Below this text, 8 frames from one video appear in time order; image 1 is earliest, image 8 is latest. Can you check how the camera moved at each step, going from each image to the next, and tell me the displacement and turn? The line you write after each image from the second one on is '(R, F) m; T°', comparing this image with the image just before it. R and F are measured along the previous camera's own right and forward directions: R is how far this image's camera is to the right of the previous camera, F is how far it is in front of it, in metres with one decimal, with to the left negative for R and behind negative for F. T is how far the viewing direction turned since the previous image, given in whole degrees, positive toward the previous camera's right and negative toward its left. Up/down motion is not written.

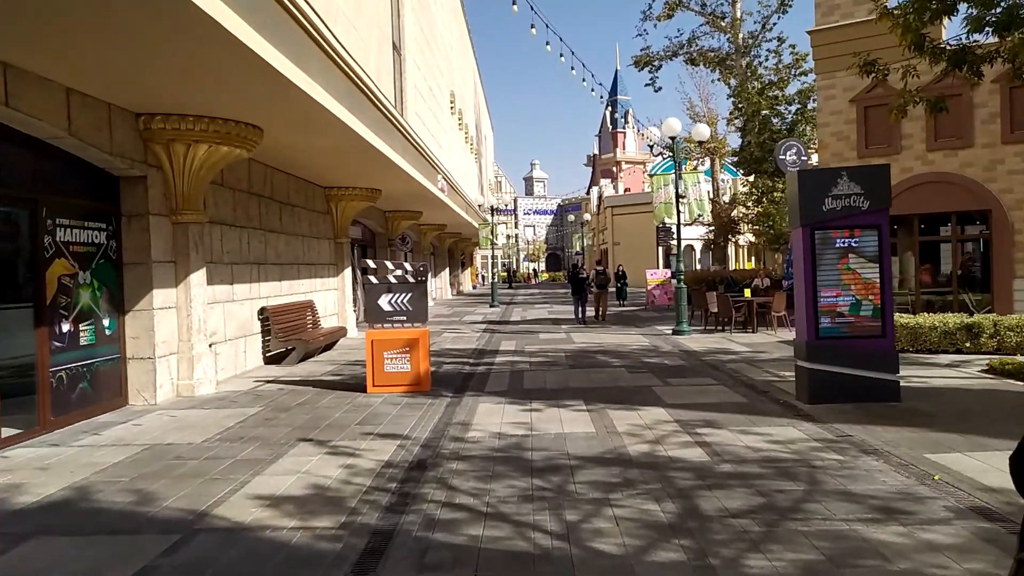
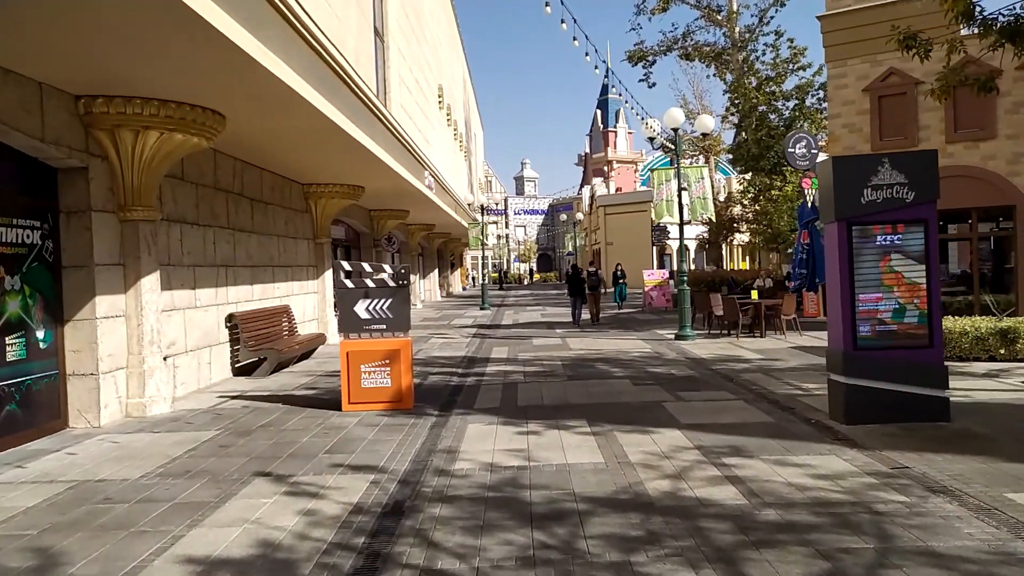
(0.0, +1.1) m; +1°
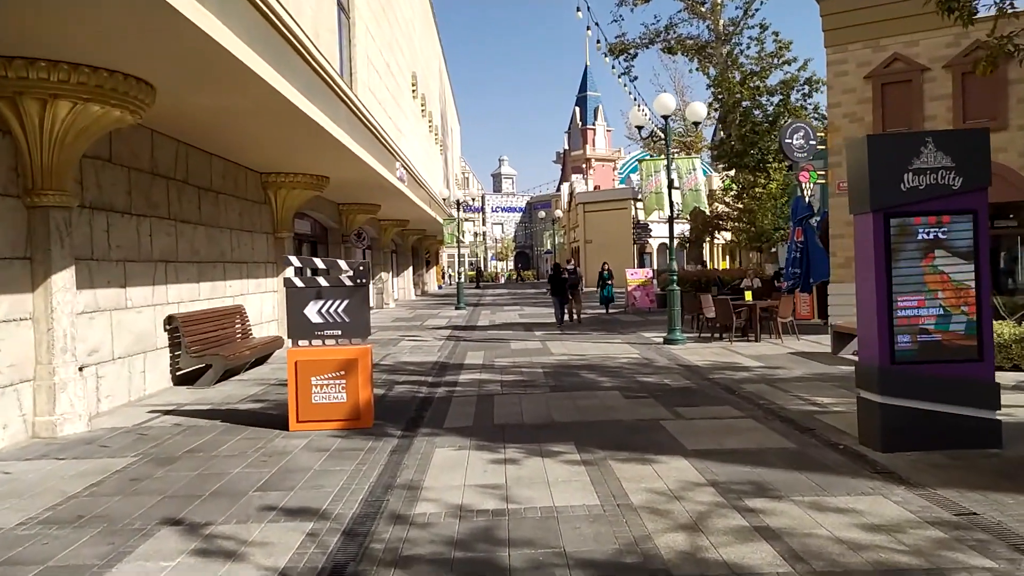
(0.0, +1.2) m; +2°
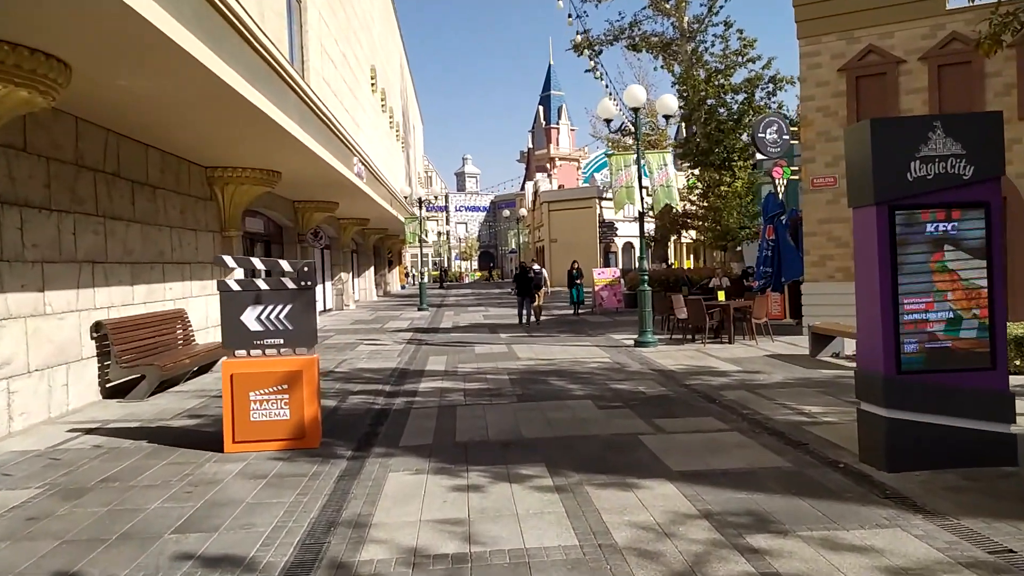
(0.0, +0.7) m; +3°
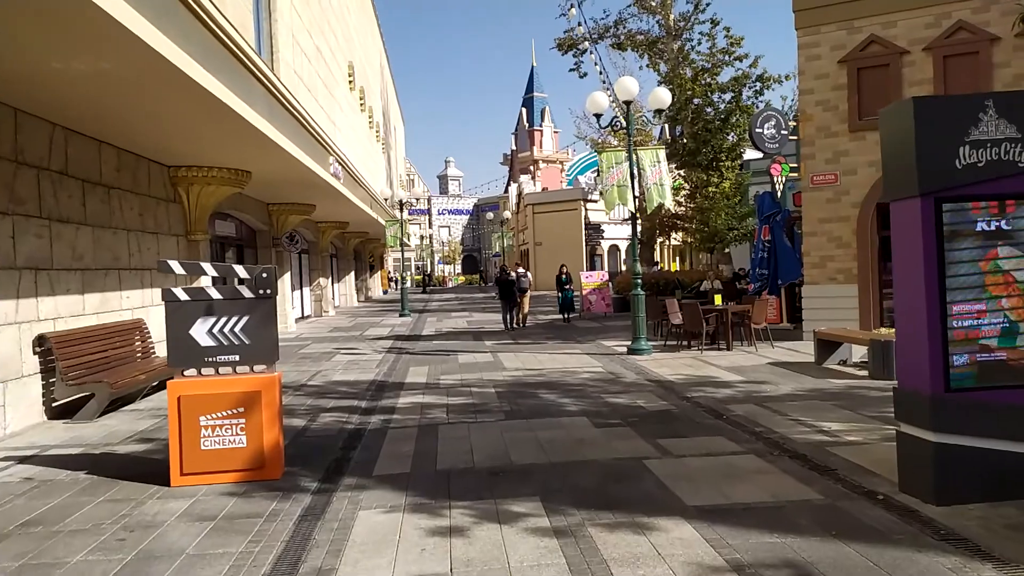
(0.0, +0.8) m; +1°
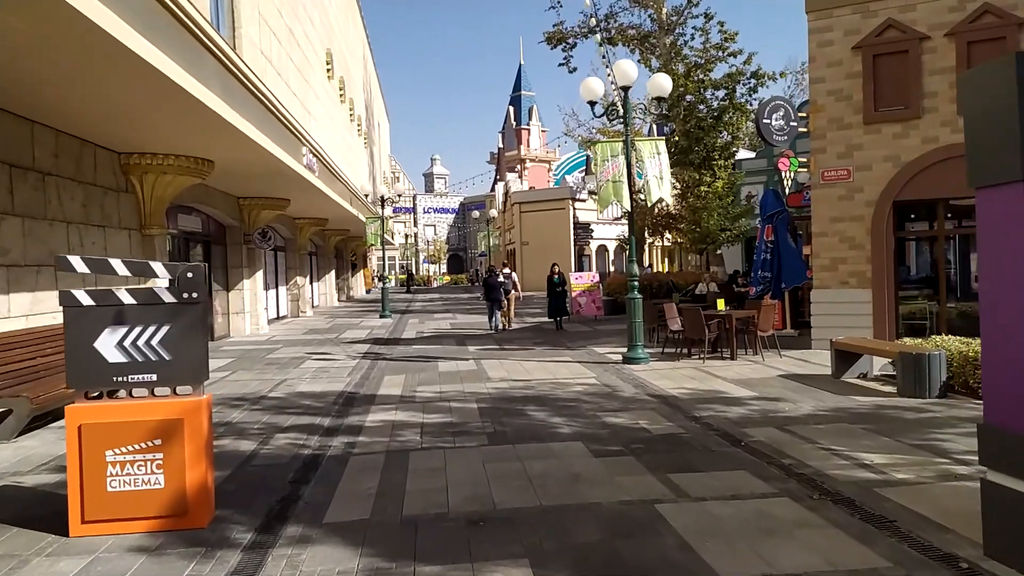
(0.0, +1.1) m; +1°
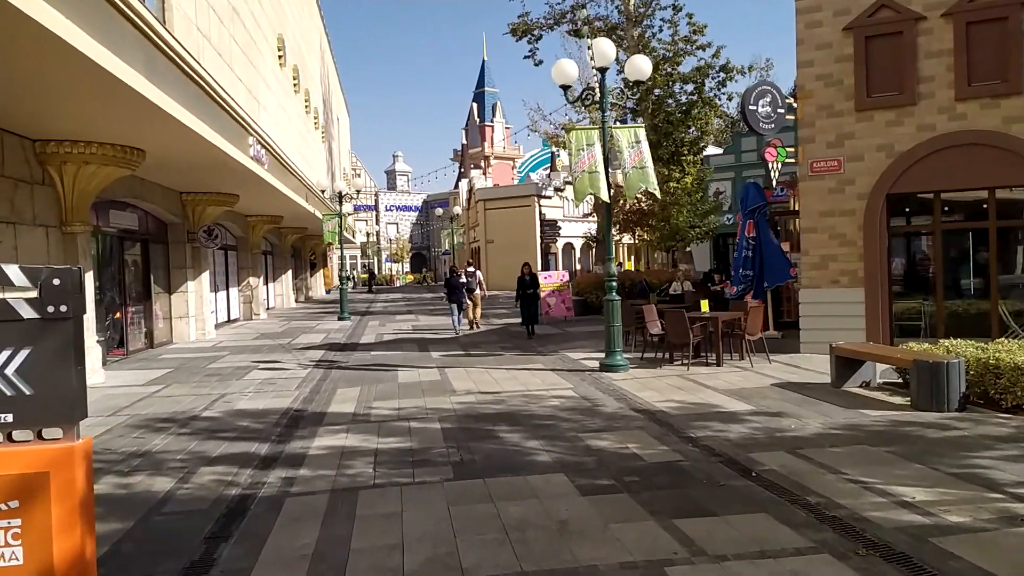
(0.0, +1.1) m; +3°
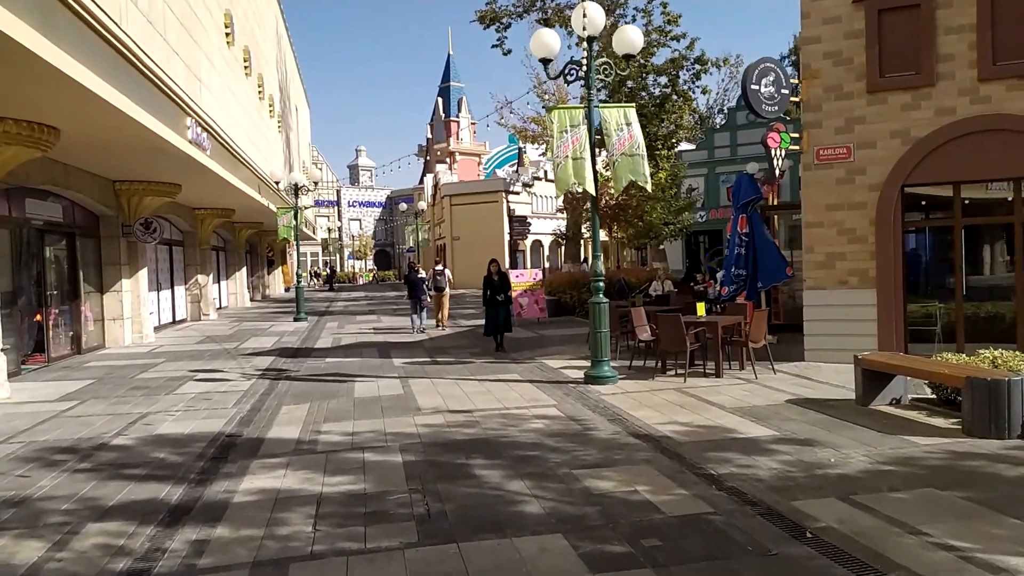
(-0.1, +1.4) m; +3°
